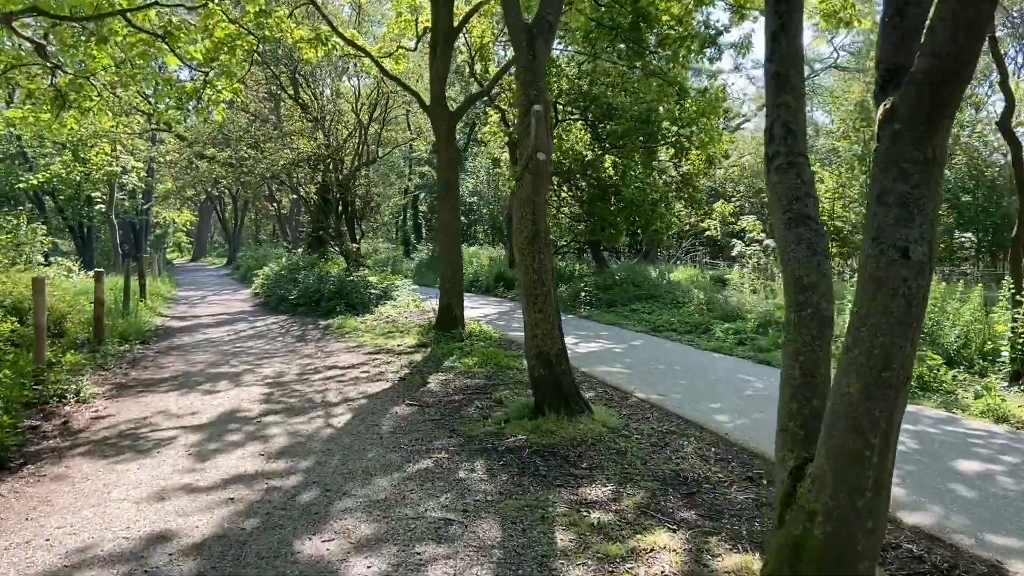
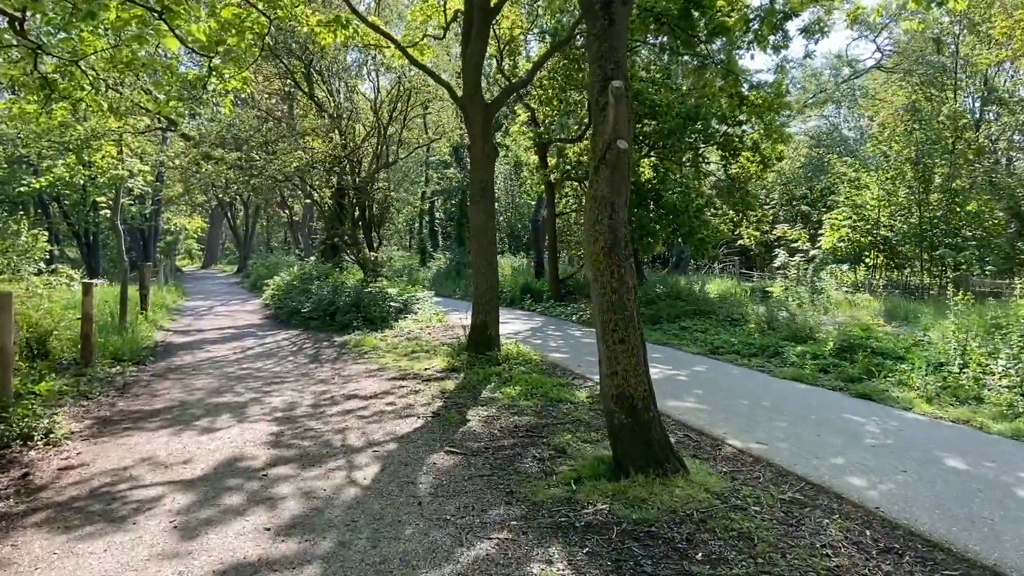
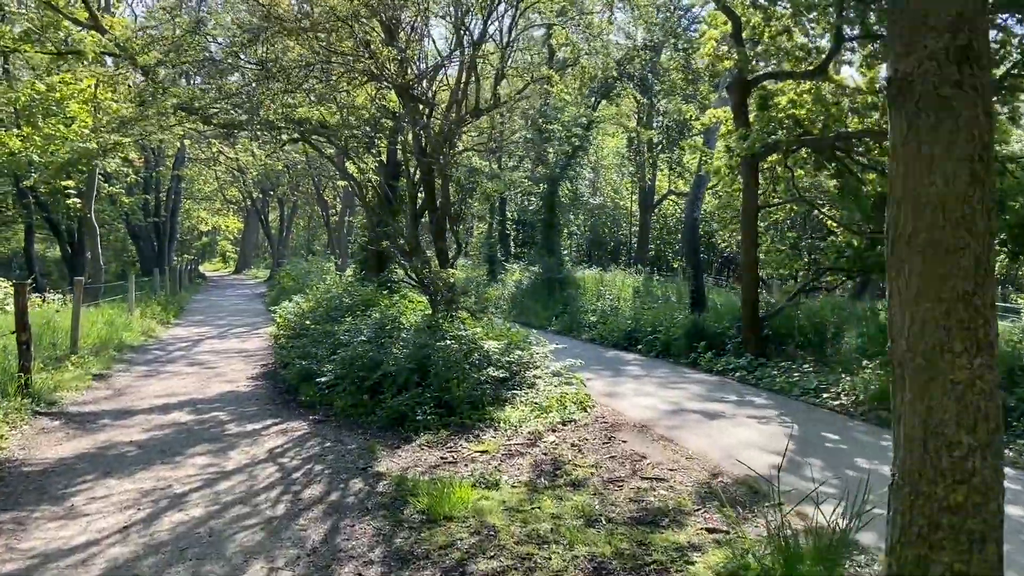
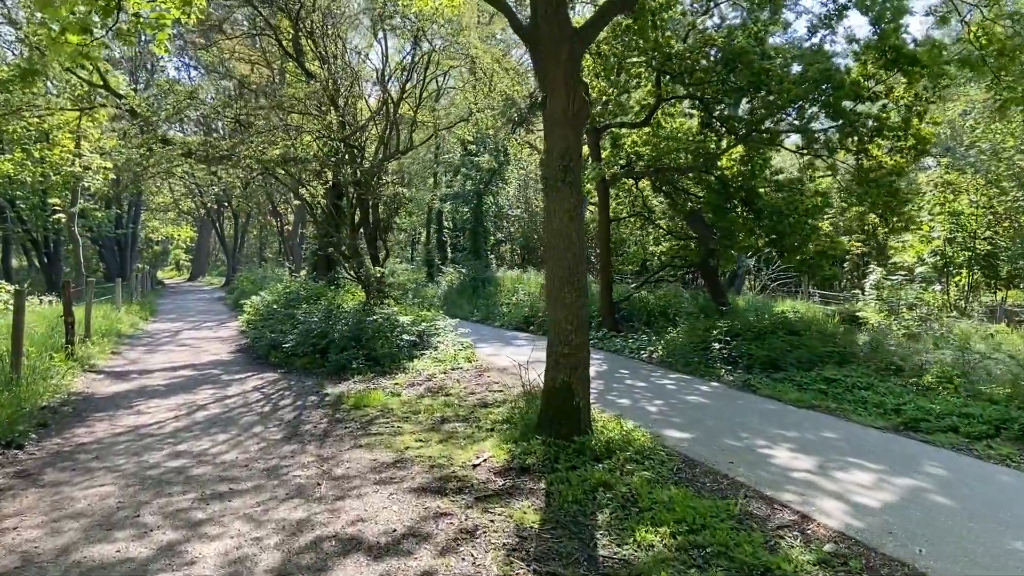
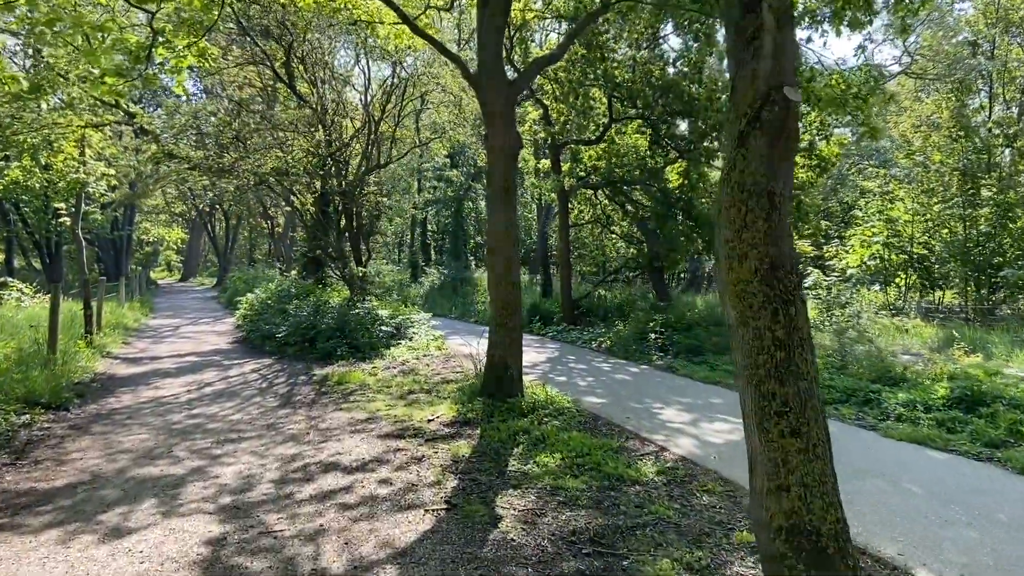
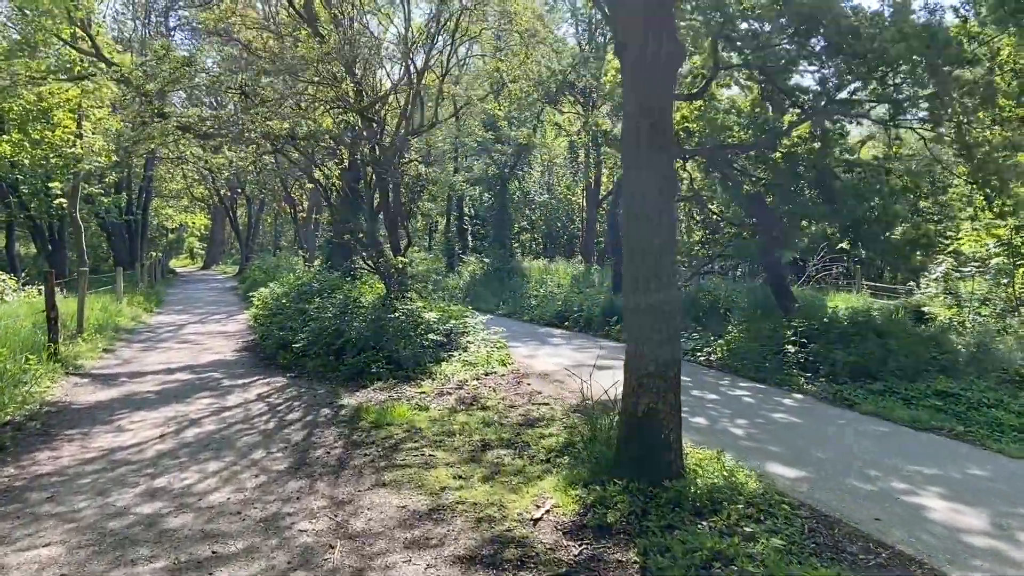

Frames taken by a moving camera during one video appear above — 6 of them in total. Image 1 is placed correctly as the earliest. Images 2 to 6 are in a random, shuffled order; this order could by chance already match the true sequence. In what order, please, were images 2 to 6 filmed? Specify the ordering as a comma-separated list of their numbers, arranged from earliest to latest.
2, 5, 4, 6, 3
